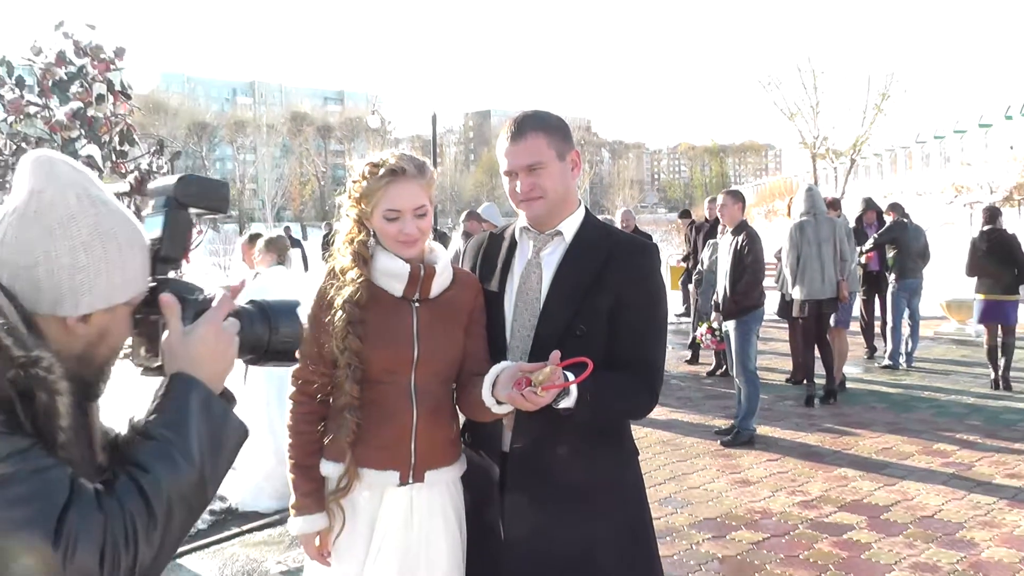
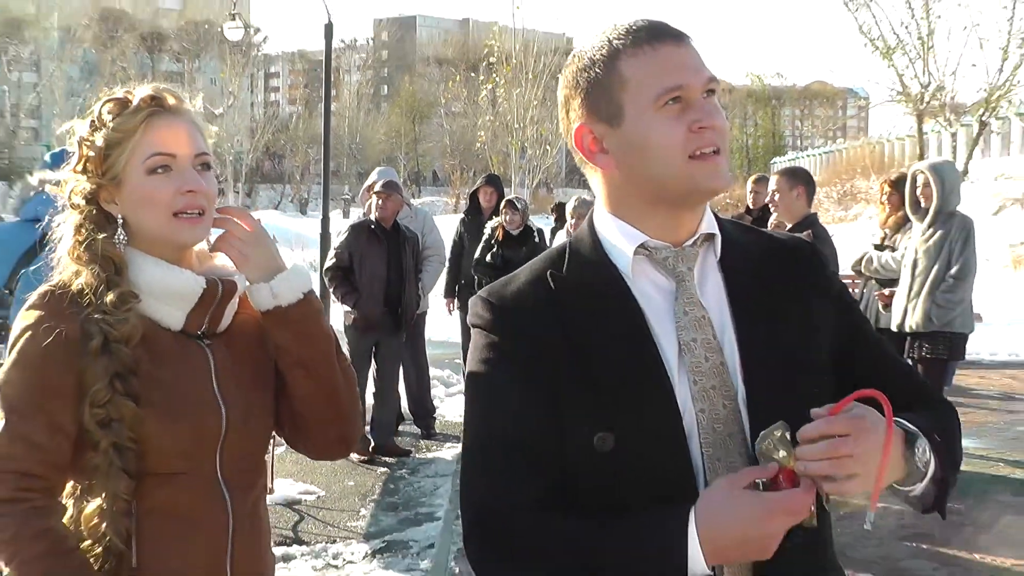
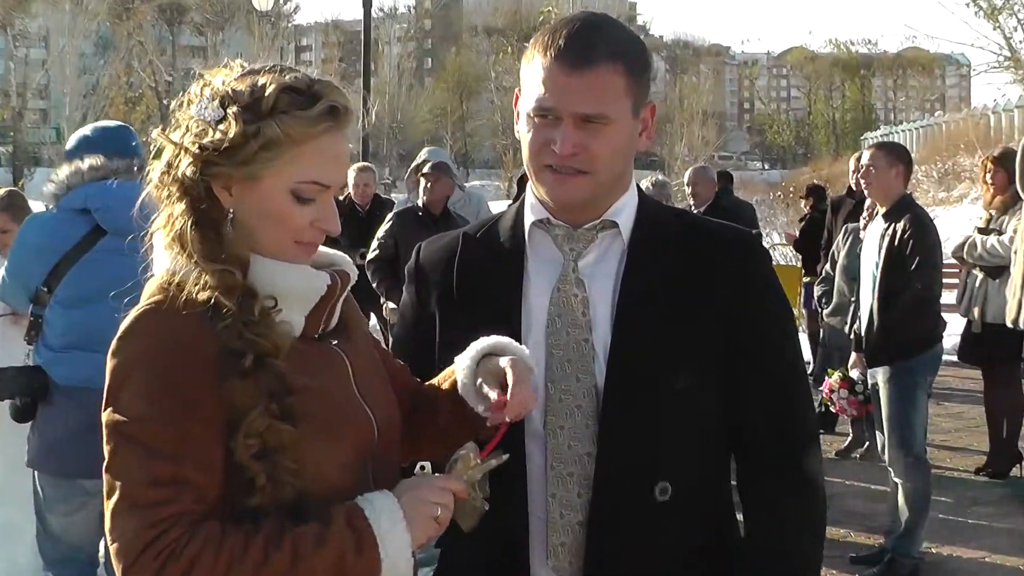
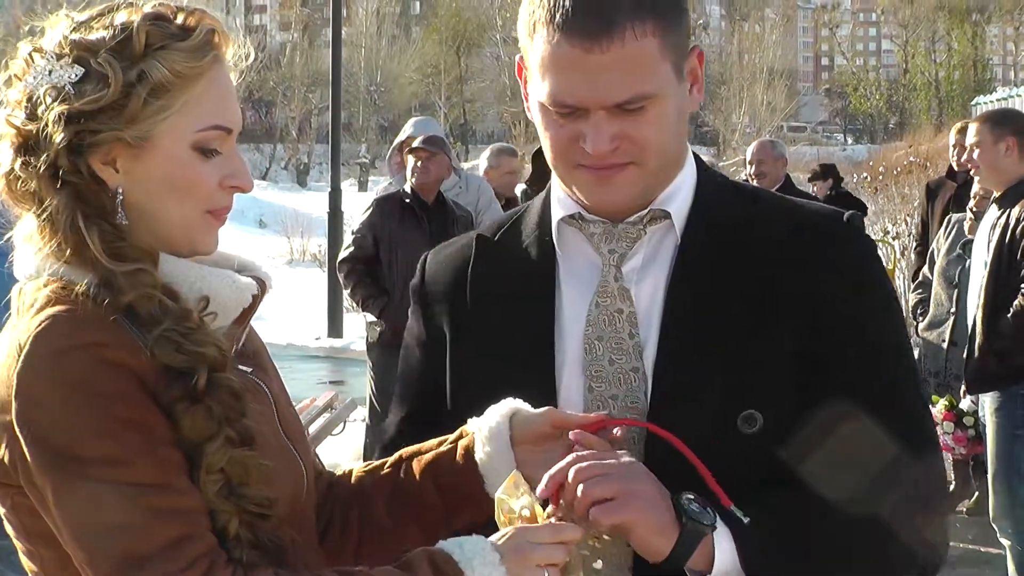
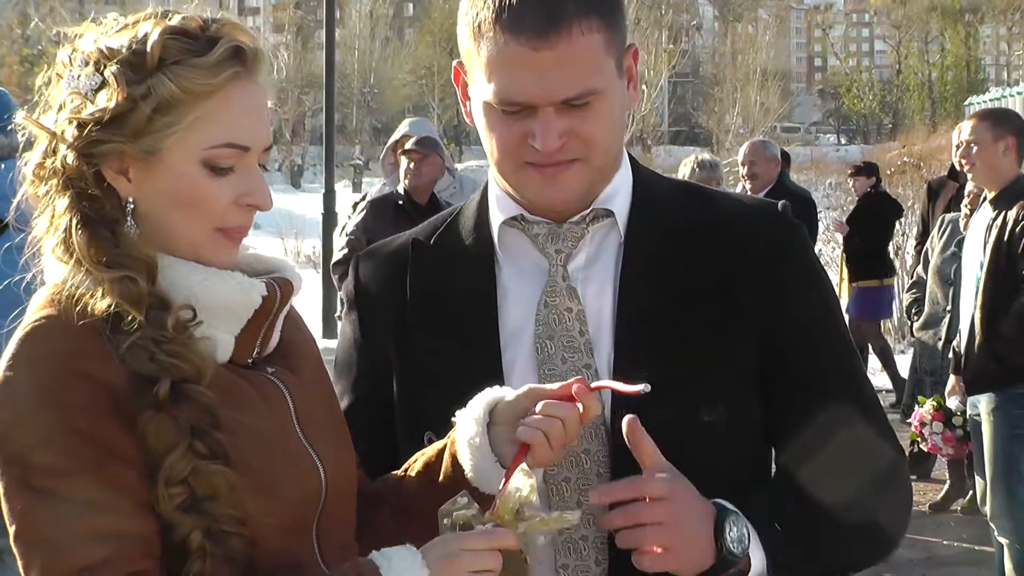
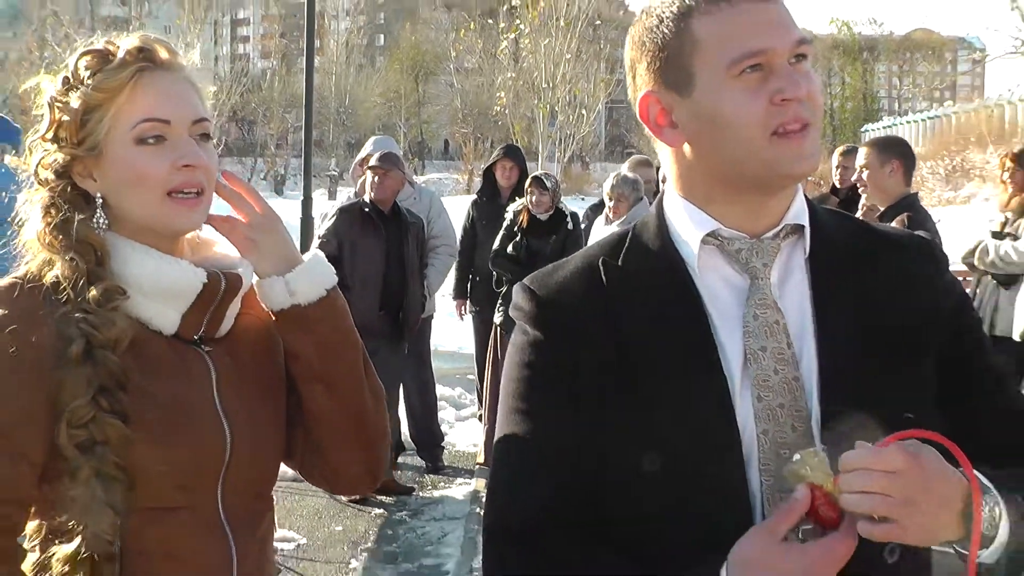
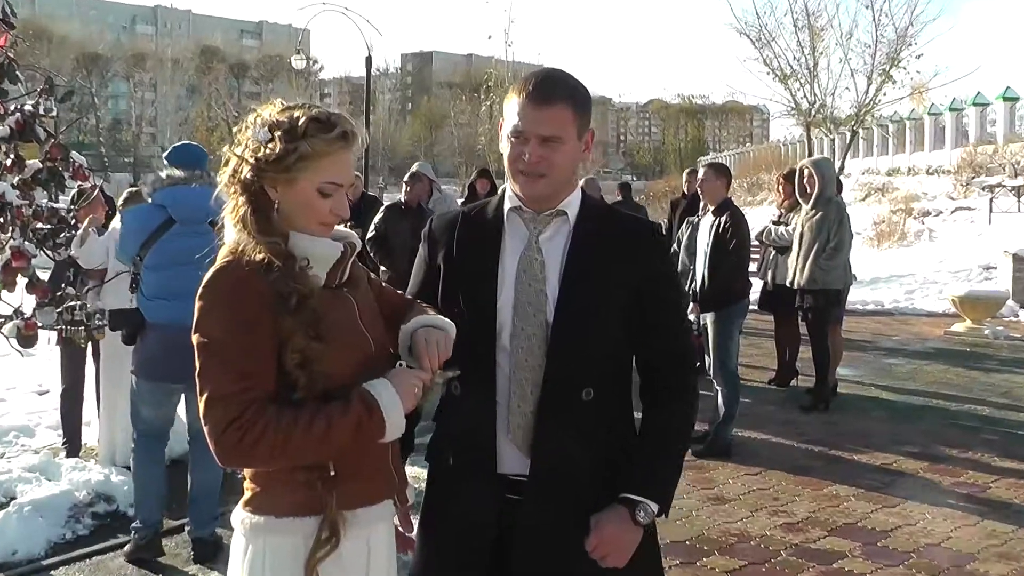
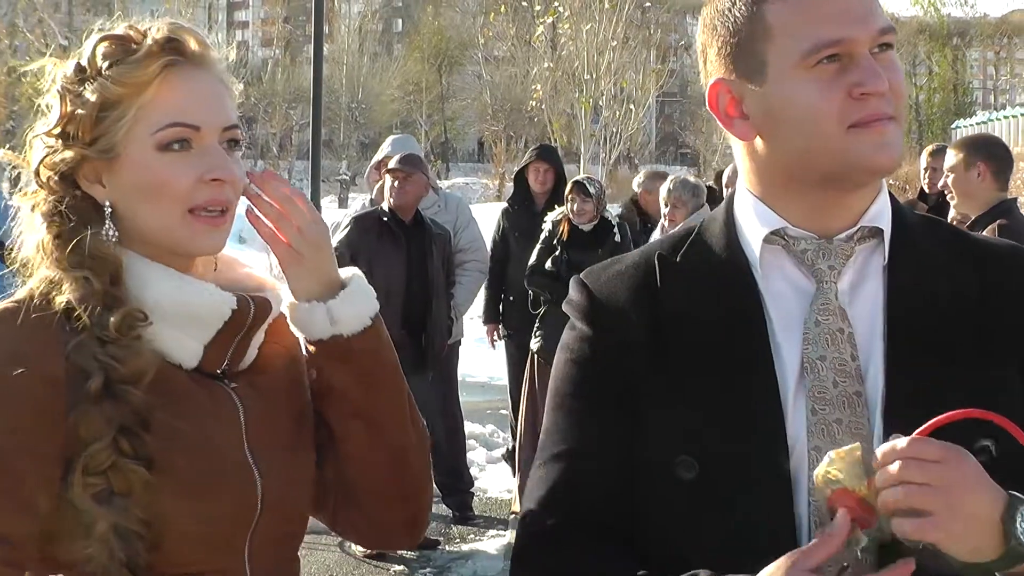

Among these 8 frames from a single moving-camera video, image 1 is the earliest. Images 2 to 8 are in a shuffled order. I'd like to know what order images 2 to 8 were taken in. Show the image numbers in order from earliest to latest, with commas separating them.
7, 3, 5, 4, 8, 6, 2
